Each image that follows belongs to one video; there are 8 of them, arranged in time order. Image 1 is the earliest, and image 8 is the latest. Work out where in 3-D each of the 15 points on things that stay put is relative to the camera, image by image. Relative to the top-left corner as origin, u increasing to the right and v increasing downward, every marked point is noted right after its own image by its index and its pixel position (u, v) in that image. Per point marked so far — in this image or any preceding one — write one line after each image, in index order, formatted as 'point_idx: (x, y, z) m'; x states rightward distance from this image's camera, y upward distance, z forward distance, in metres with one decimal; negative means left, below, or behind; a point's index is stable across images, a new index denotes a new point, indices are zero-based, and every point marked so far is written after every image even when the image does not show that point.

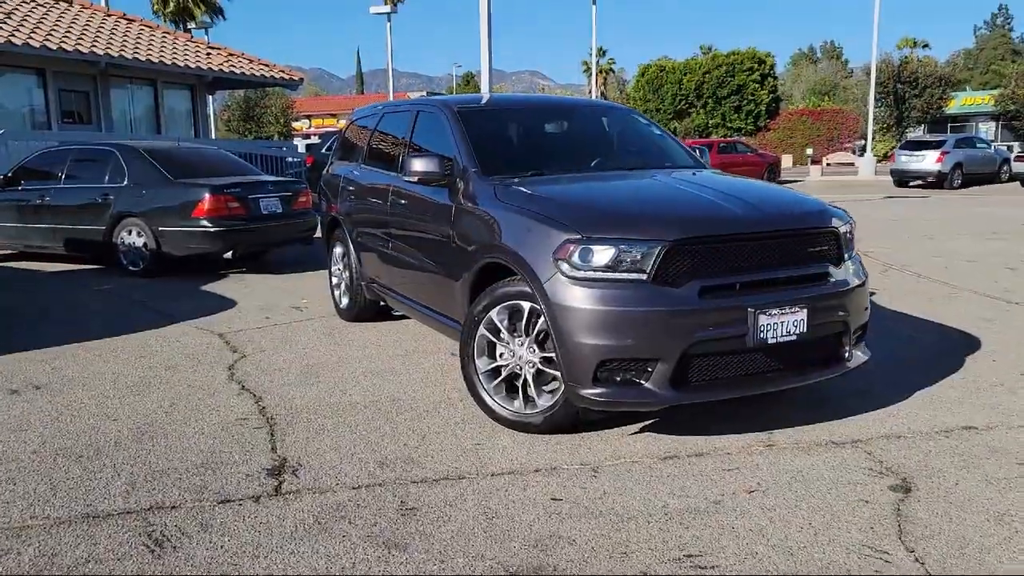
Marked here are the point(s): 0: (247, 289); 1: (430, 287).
0: (-2.9, 0.0, +9.0) m
1: (-0.6, 0.0, +5.6) m
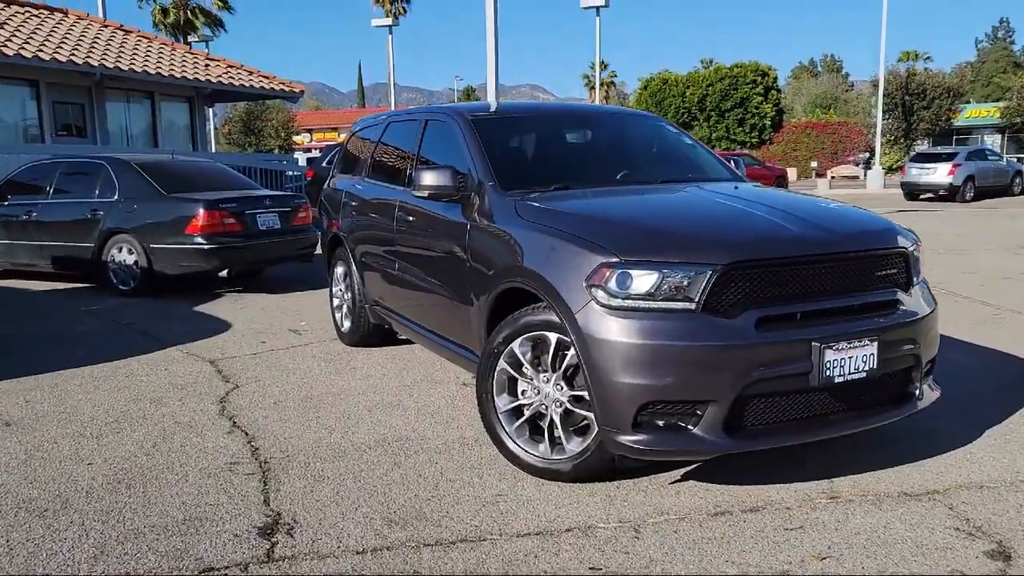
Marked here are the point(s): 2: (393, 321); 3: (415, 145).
0: (-2.8, -0.2, +8.5) m
1: (-0.5, -0.1, +5.1) m
2: (-0.9, -0.2, +6.1) m
3: (-0.7, +1.0, +5.7) m
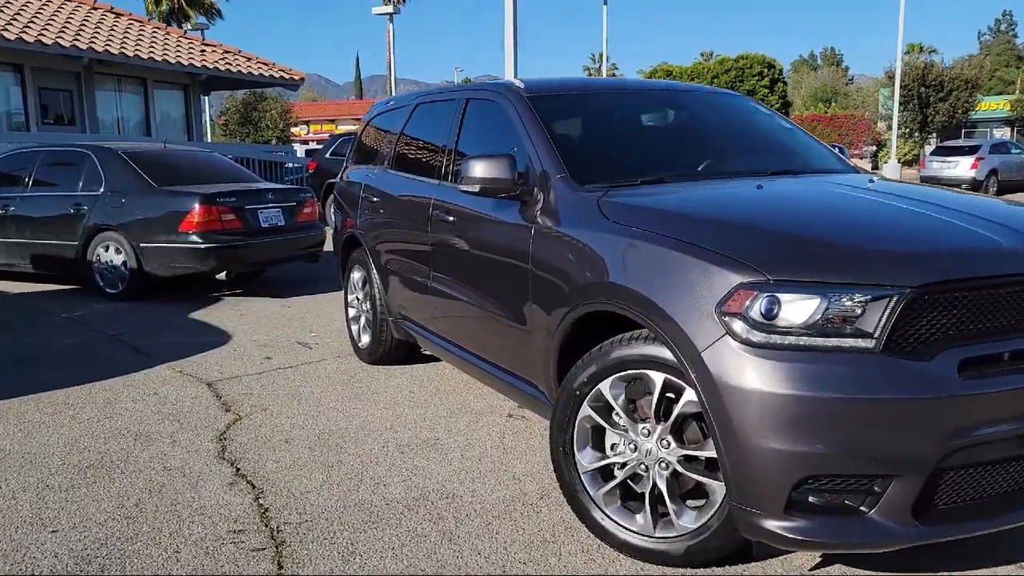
0: (-2.5, -0.3, +7.6) m
1: (-0.2, -0.2, +4.2) m
2: (-0.6, -0.3, +5.2) m
3: (-0.3, +0.9, +4.8) m
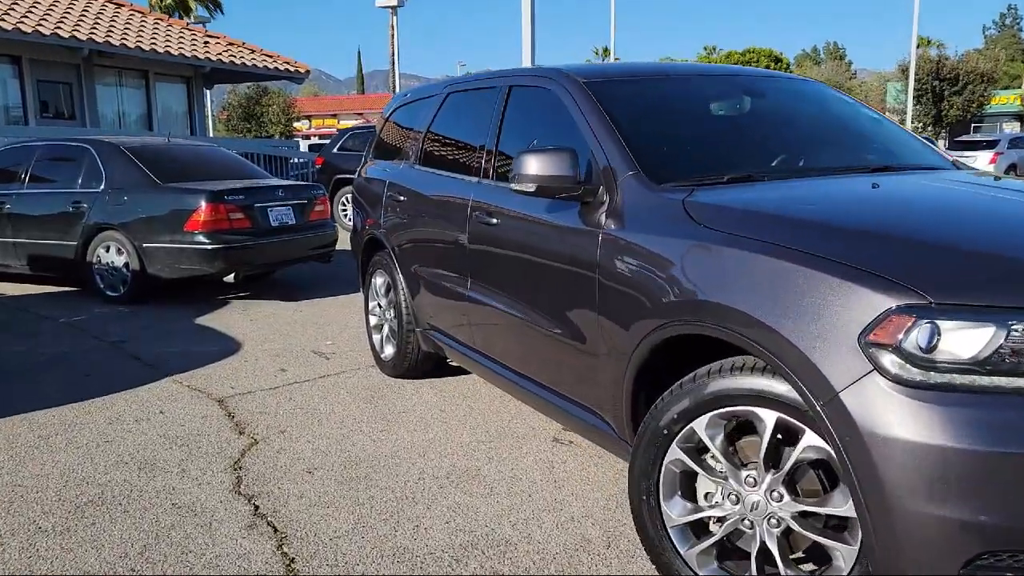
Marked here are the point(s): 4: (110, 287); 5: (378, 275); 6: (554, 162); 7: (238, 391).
0: (-2.2, -0.3, +7.1) m
1: (+0.1, -0.3, +3.7) m
2: (-0.3, -0.4, +4.7) m
3: (-0.1, +0.9, +4.3) m
4: (-4.0, 0.0, +8.1) m
5: (-0.9, +0.1, +5.6) m
6: (+0.2, +0.5, +3.2) m
7: (-1.7, -0.6, +5.1) m
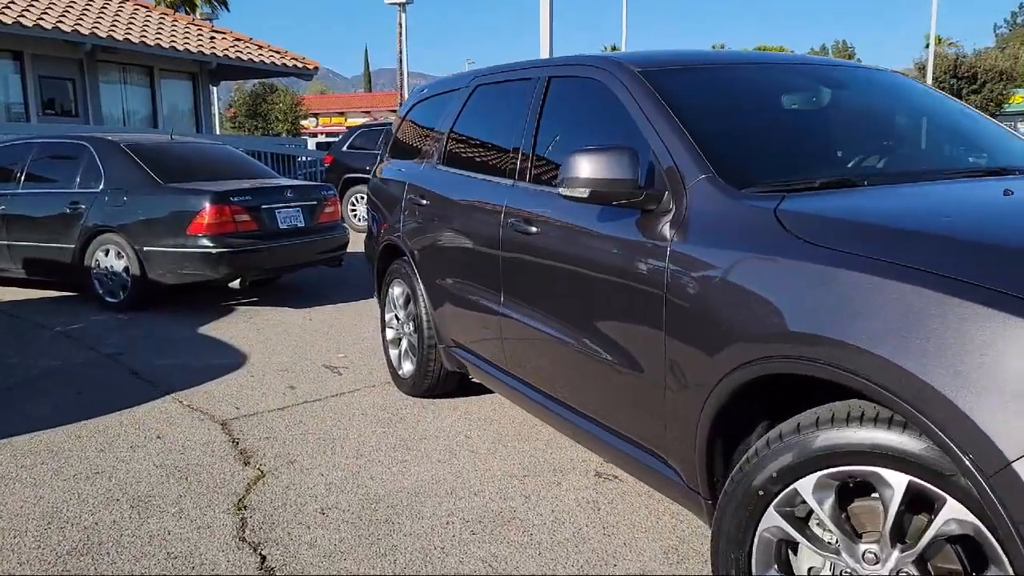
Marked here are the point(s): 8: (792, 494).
0: (-2.0, -0.4, +6.7) m
1: (+0.2, -0.3, +3.3) m
2: (-0.2, -0.4, +4.2) m
3: (+0.1, +0.8, +3.9) m
4: (-3.8, 0.0, +7.7) m
5: (-0.7, 0.0, +5.1) m
6: (+0.3, +0.4, +2.8) m
7: (-1.5, -0.7, +4.7) m
8: (+0.7, -0.5, +2.1) m
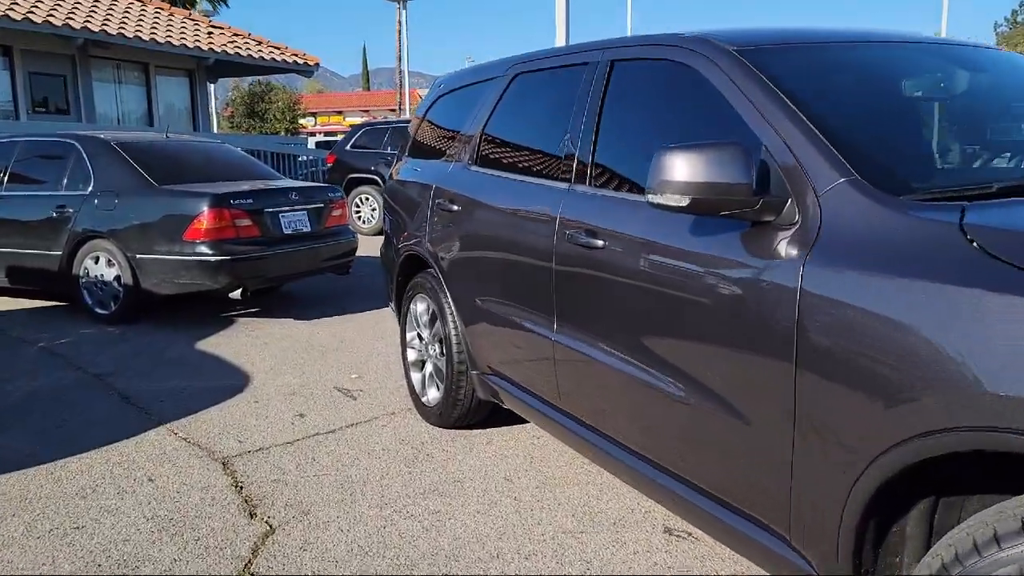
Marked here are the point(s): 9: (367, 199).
0: (-1.8, -0.4, +6.1) m
1: (+0.5, -0.4, +2.7) m
2: (+0.1, -0.5, +3.7) m
3: (+0.3, +0.7, +3.3) m
4: (-3.6, -0.1, +7.1) m
5: (-0.5, -0.1, +4.5) m
6: (+0.5, +0.3, +2.2) m
7: (-1.3, -0.8, +4.1) m
8: (+0.9, -0.6, +1.5) m
9: (-2.3, +1.4, +13.1) m
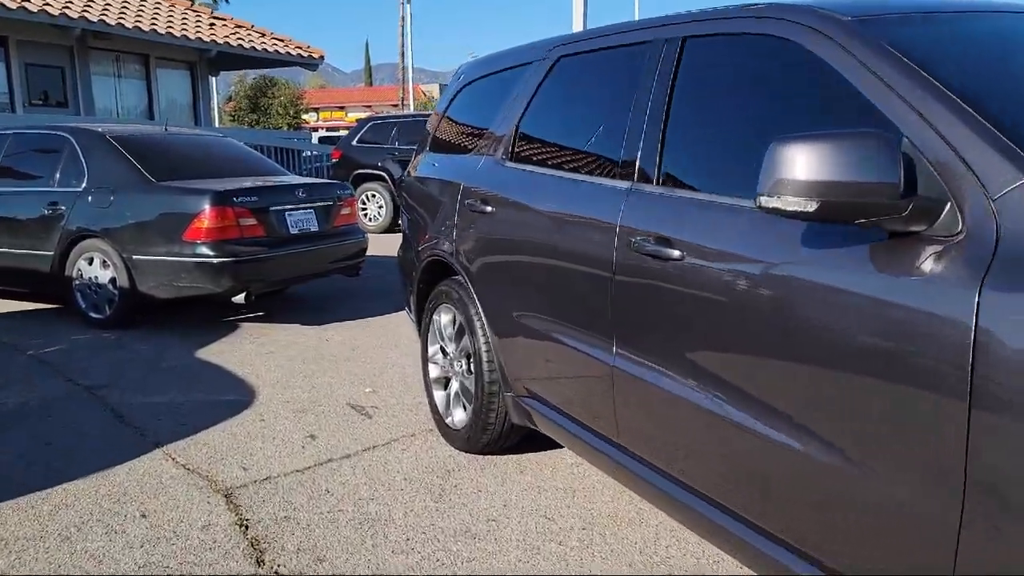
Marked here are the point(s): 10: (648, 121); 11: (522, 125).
0: (-1.7, -0.5, +5.6) m
1: (+0.6, -0.5, +2.3) m
2: (+0.2, -0.6, +3.2) m
3: (+0.5, +0.7, +2.8) m
4: (-3.4, -0.2, +6.7) m
5: (-0.3, -0.1, +4.1) m
6: (+0.7, +0.3, +1.7) m
7: (-1.2, -0.8, +3.7) m
8: (+1.1, -0.7, +1.1) m
9: (-2.1, +1.4, +12.7) m
10: (+0.4, +0.6, +2.8) m
11: (0.0, +0.7, +3.7) m
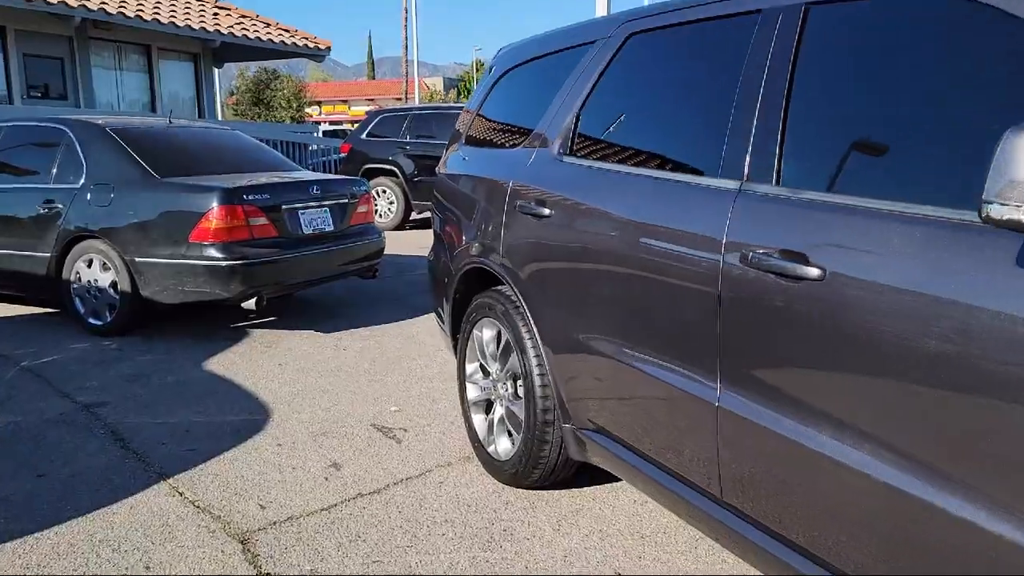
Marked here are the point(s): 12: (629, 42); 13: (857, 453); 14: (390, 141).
0: (-1.4, -0.5, +5.2) m
1: (+0.8, -0.6, +1.8) m
2: (+0.4, -0.6, +2.7) m
3: (+0.7, +0.6, +2.3) m
4: (-3.2, -0.2, +6.2) m
5: (-0.1, -0.2, +3.6) m
6: (+0.9, +0.2, +1.3) m
7: (-0.9, -0.9, +3.2) m
8: (+1.3, -0.7, +0.6) m
9: (-1.9, +1.4, +12.2) m
10: (+0.7, +0.5, +2.3) m
11: (+0.2, +0.7, +3.3) m
12: (+0.4, +0.9, +3.2) m
13: (+0.8, -0.4, +1.8) m
14: (-1.8, +2.2, +12.0) m
